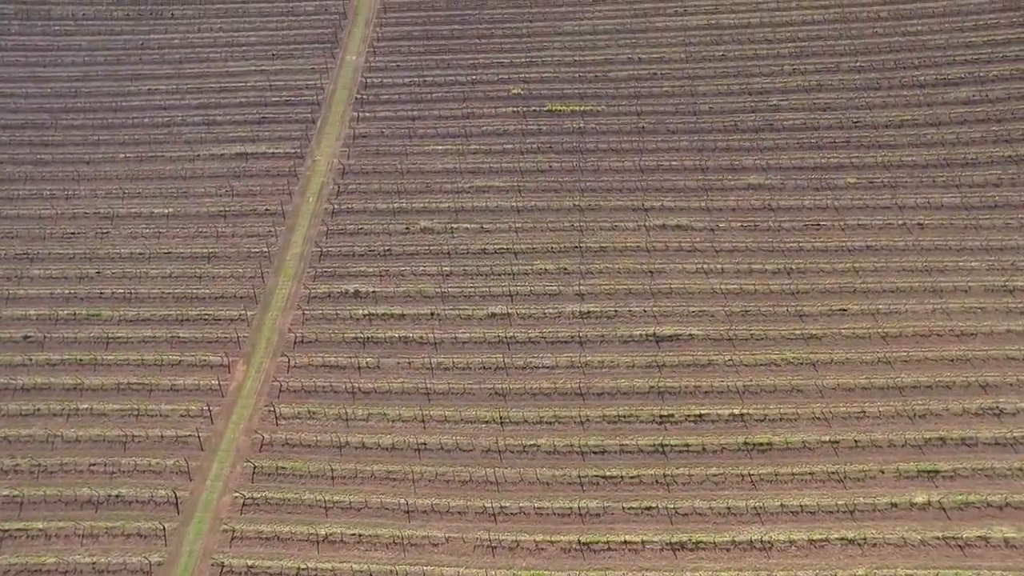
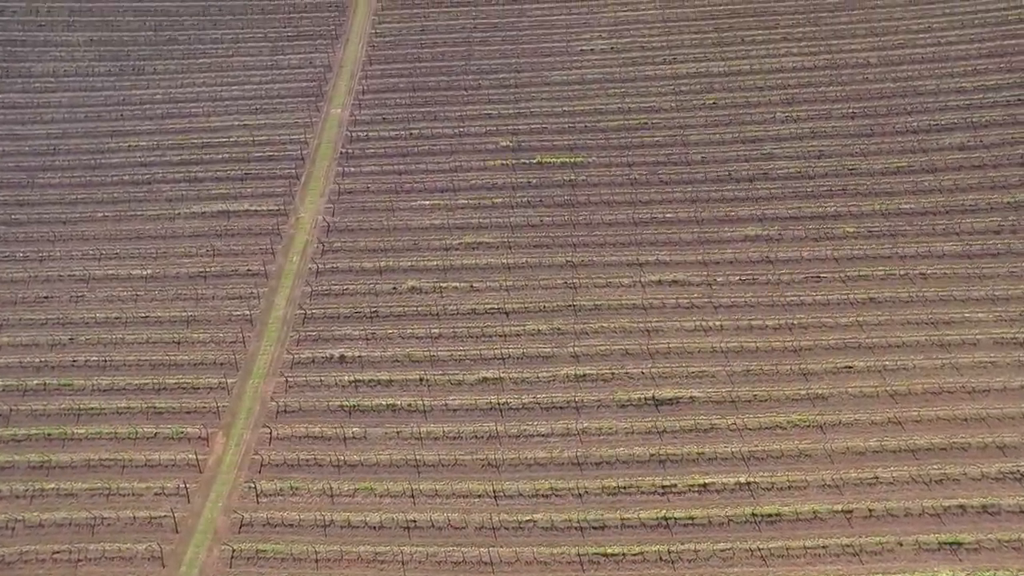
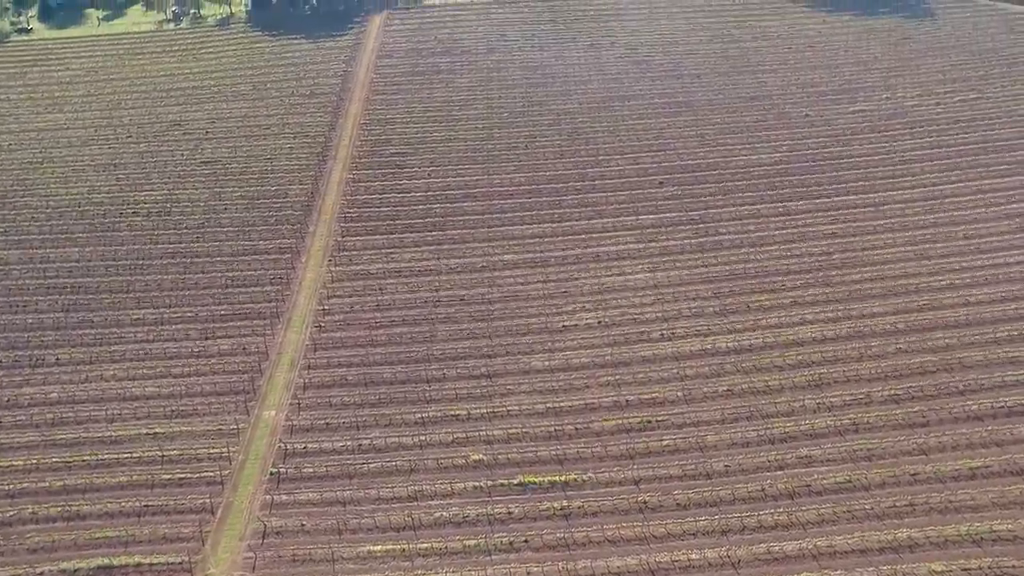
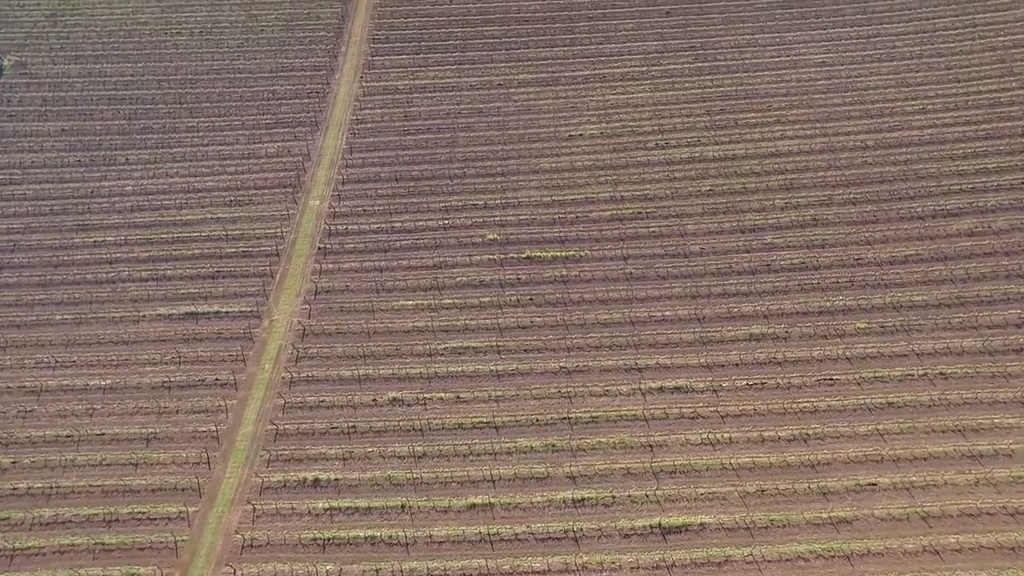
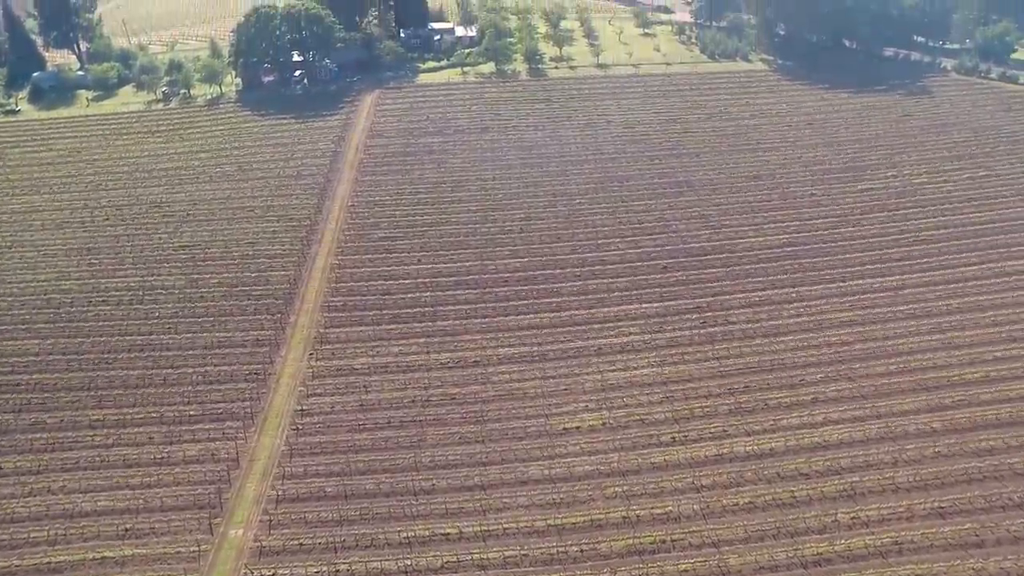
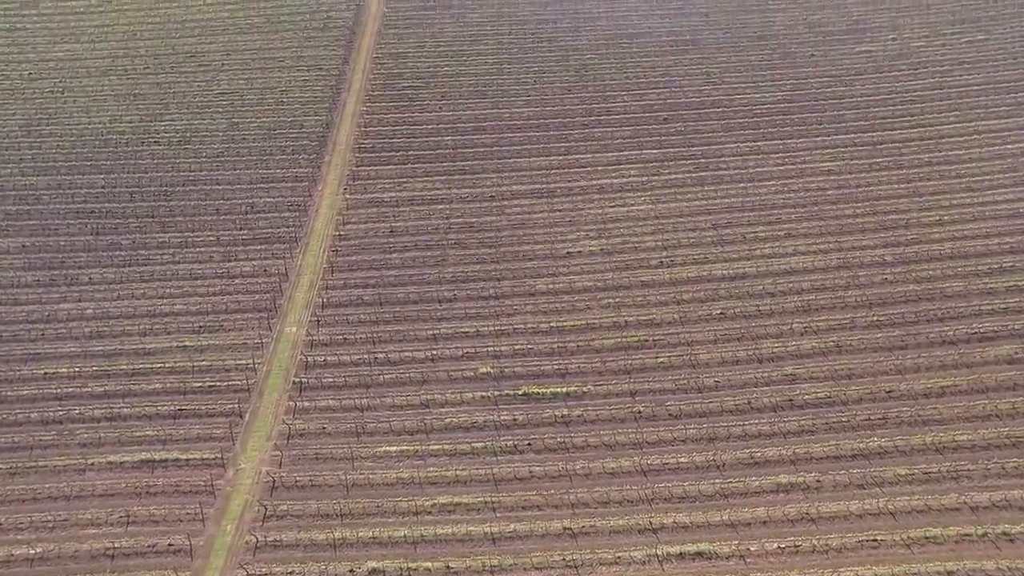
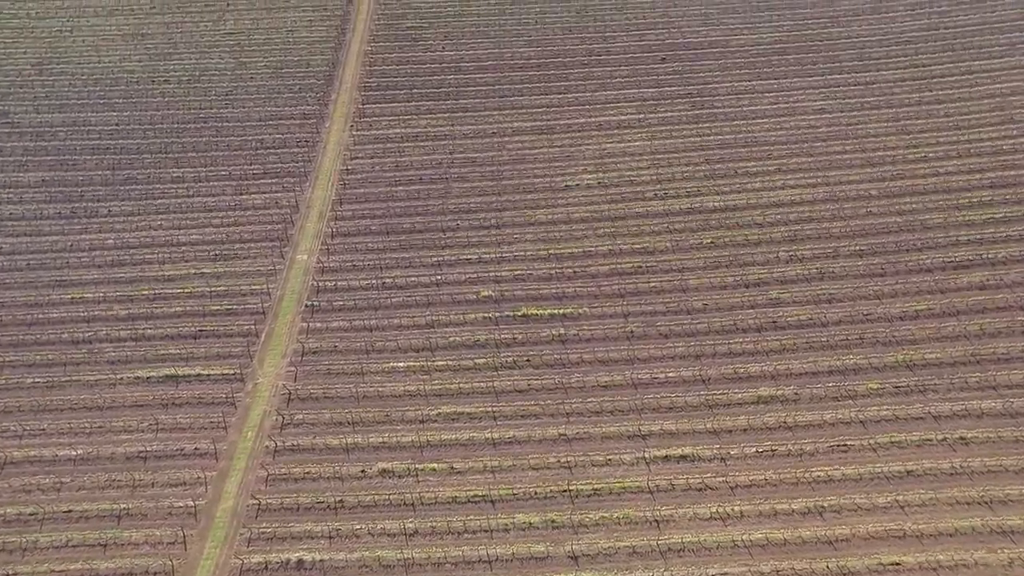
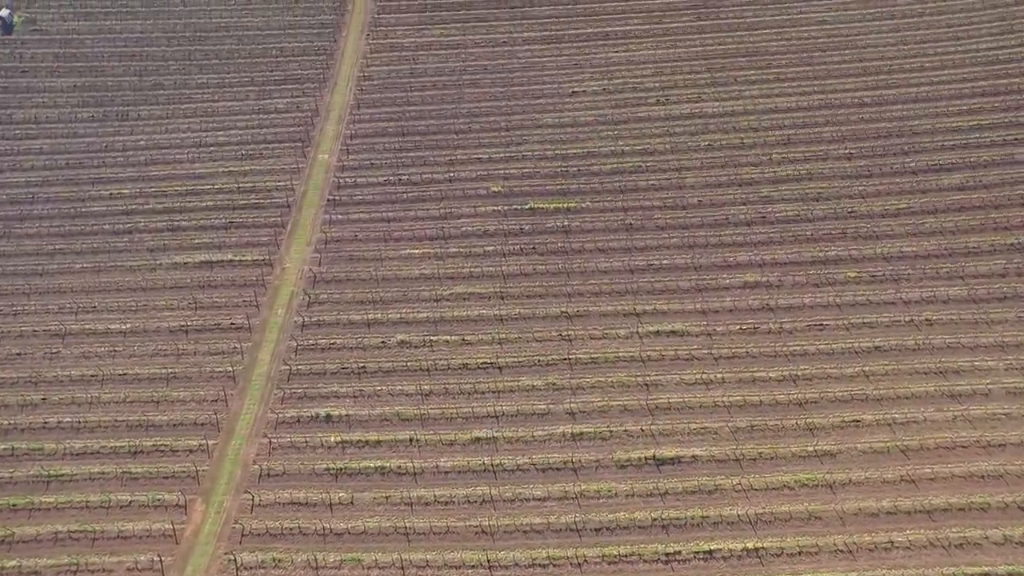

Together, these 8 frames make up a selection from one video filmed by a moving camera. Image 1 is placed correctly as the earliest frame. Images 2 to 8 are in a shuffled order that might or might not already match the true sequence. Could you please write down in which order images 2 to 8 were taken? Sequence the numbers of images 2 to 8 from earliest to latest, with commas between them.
2, 8, 4, 7, 6, 3, 5
